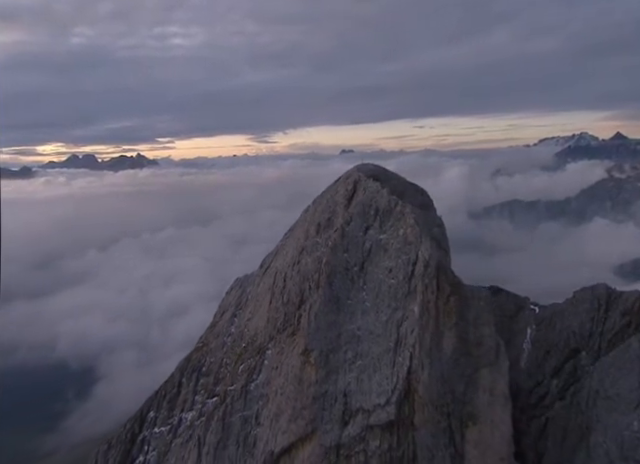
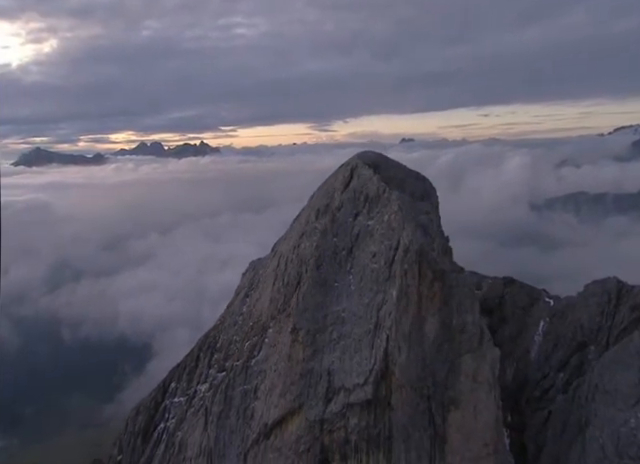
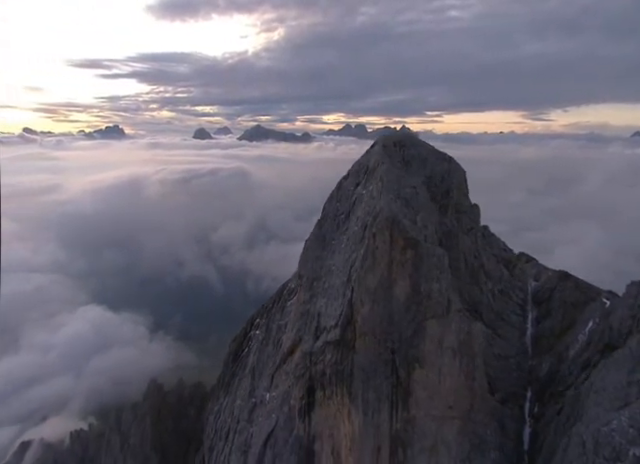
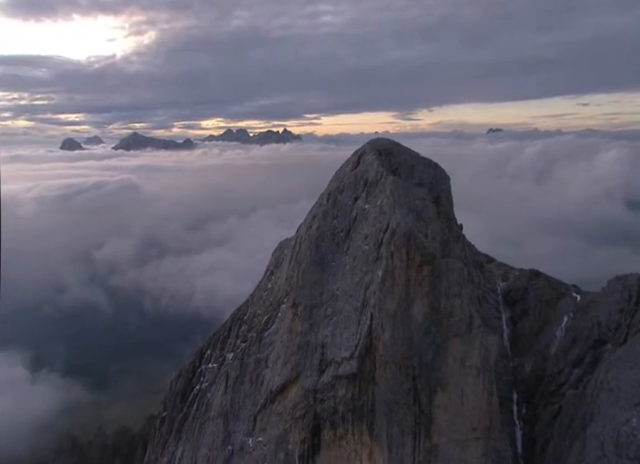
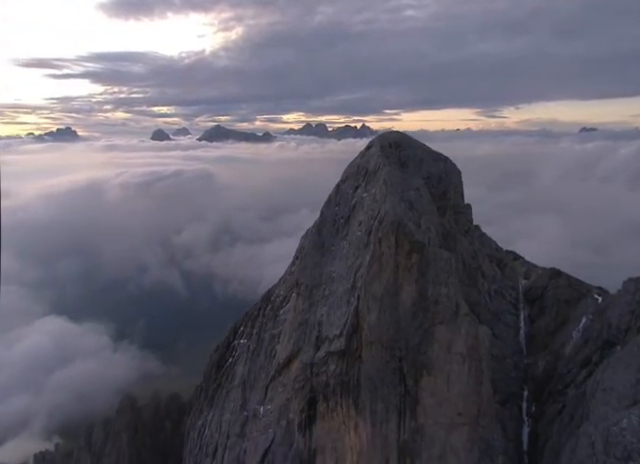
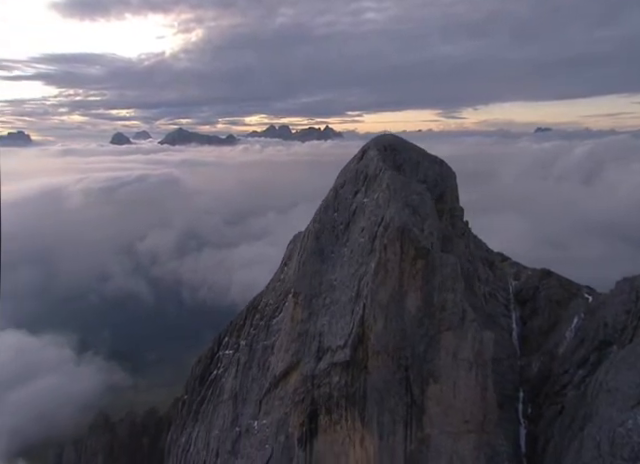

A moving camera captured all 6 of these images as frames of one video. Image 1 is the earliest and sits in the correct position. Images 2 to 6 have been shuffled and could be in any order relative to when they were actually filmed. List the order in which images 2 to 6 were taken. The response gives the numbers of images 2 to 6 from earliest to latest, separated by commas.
2, 4, 6, 5, 3
